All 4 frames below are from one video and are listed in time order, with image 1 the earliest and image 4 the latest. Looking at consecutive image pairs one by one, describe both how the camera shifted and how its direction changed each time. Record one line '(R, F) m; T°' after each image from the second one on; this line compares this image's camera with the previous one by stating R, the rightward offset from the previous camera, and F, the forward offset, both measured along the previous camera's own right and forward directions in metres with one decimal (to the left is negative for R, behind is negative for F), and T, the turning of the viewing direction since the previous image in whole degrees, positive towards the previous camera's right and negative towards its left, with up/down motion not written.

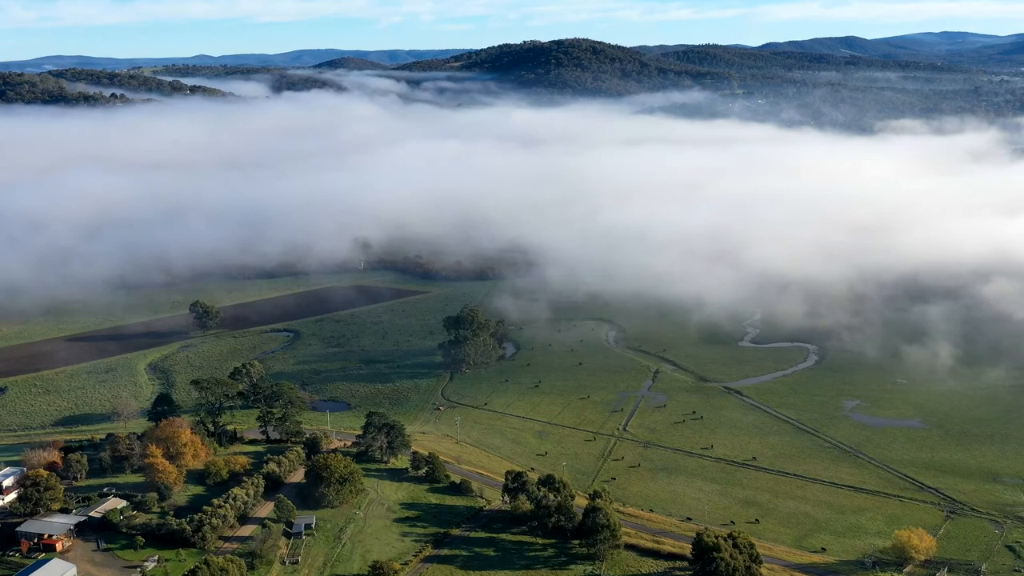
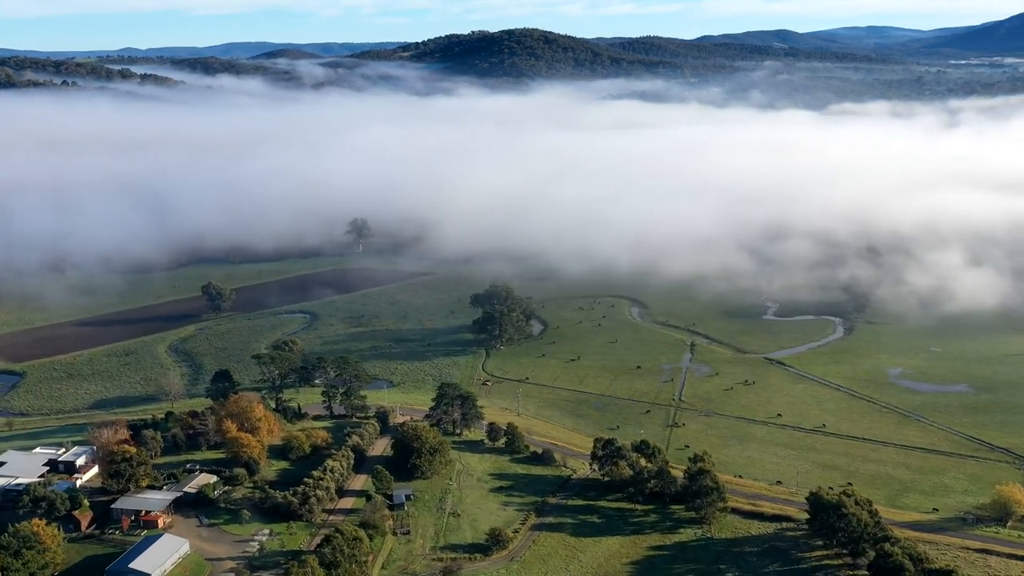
(-6.8, +1.2) m; +4°
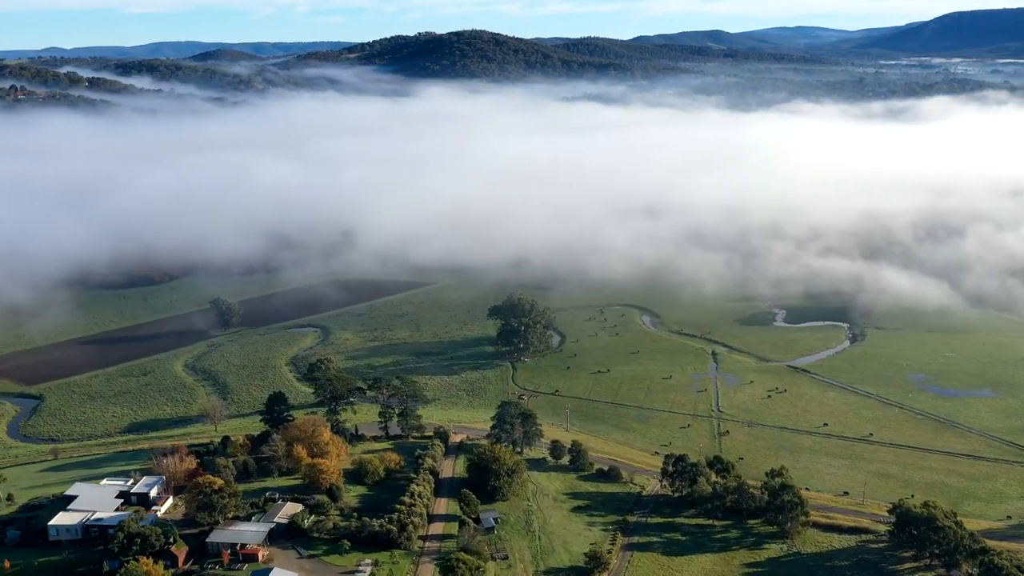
(-6.0, +0.2) m; +4°
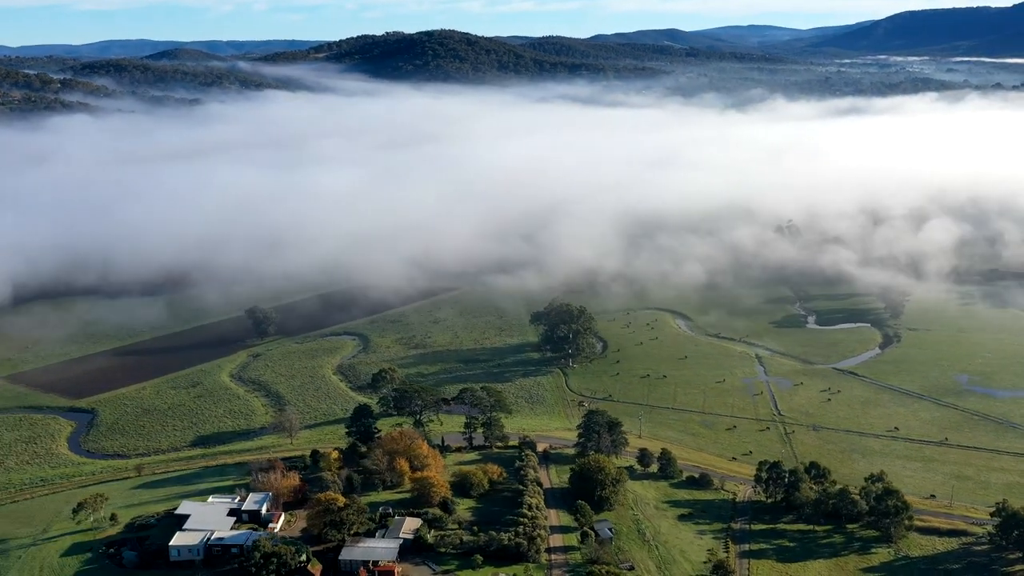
(-6.4, -0.1) m; +2°
